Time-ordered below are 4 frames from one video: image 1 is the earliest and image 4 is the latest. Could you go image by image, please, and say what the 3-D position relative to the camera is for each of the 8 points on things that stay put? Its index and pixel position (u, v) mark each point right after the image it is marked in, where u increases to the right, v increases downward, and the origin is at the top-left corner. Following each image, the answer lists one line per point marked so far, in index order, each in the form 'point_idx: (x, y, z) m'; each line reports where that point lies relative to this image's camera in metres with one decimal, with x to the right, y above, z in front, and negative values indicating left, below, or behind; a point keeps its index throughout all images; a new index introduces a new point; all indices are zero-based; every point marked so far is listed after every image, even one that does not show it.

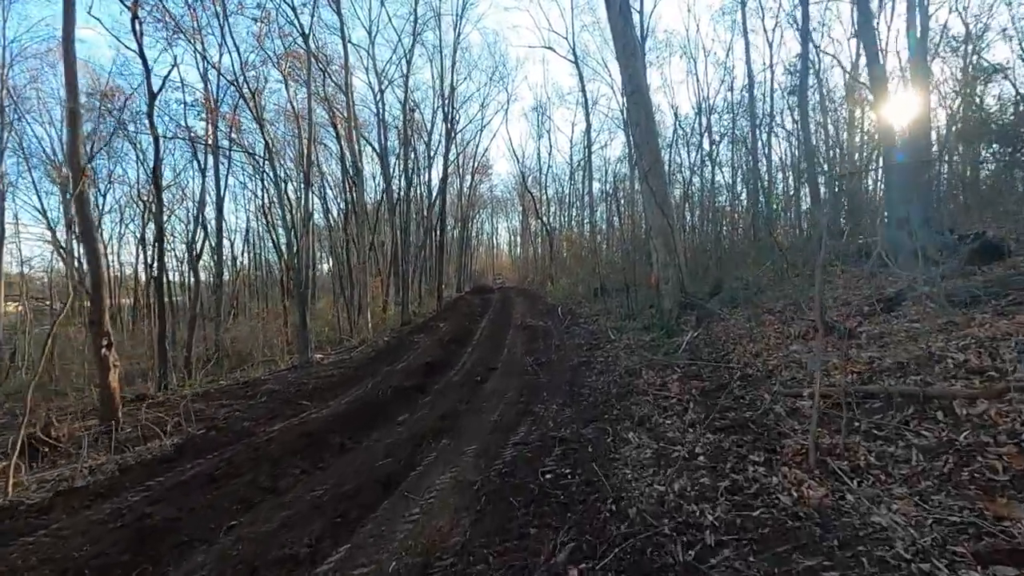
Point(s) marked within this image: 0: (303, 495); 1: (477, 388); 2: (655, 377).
0: (-1.9, -1.9, +4.8) m
1: (-0.6, -1.8, +9.6) m
2: (+1.8, -1.1, +6.6) m
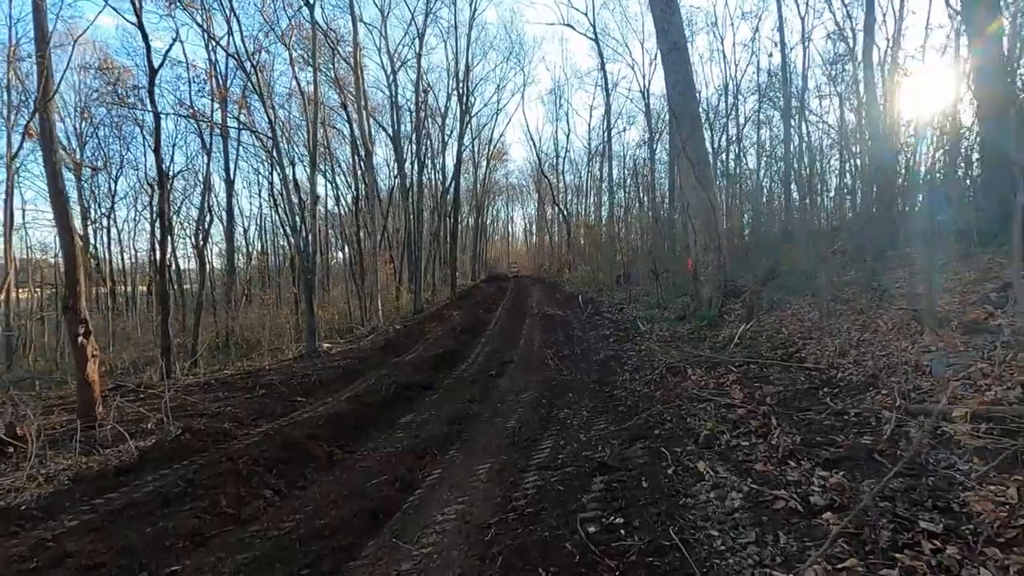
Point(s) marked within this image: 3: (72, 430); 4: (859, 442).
0: (-1.7, -1.7, +3.8) m
1: (-0.3, -1.6, +8.6) m
2: (+2.0, -0.9, +5.4) m
3: (-6.7, -2.2, +8.1) m
4: (+2.0, -0.9, +3.0) m
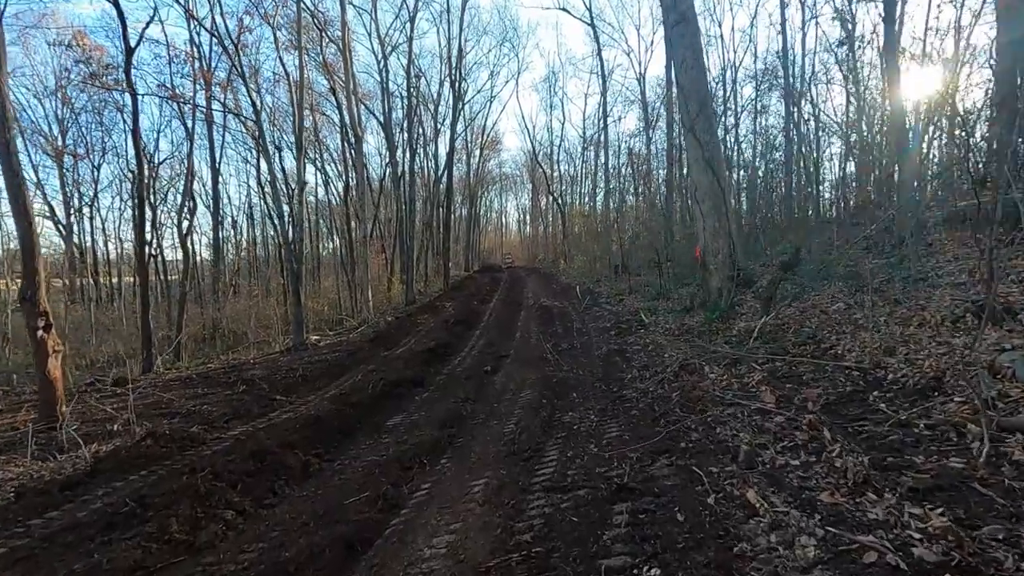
0: (-1.7, -1.6, +3.2) m
1: (-0.4, -1.4, +8.0) m
2: (+2.0, -0.8, +4.9) m
3: (-6.7, -2.0, +7.5) m
4: (+2.0, -0.8, +2.5) m
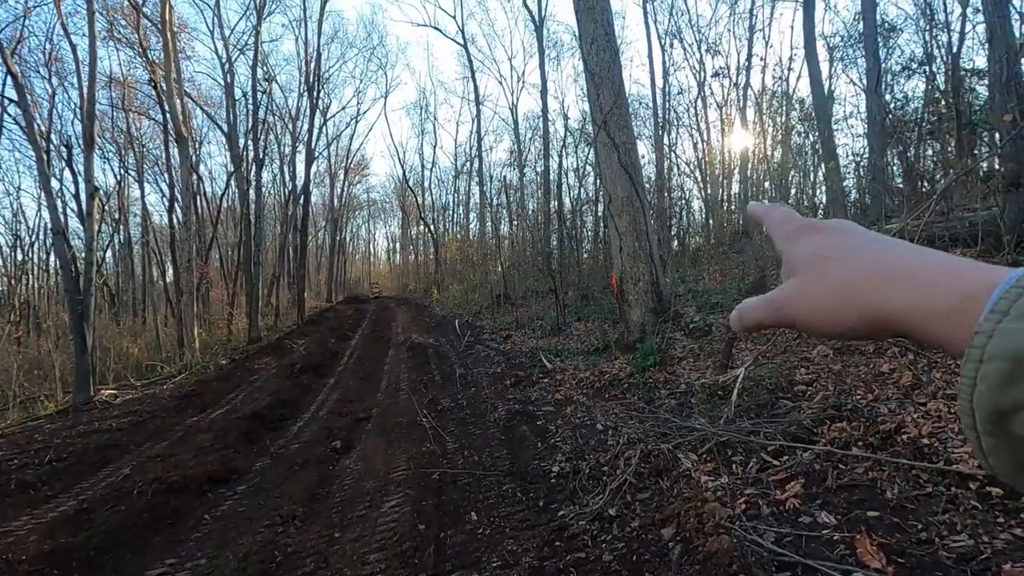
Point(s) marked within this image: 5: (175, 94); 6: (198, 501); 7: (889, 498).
0: (-1.9, -1.8, +0.3) m
1: (-1.8, -1.8, +5.3) m
2: (+1.2, -1.1, +2.9) m
3: (-7.8, -2.4, +3.2) m
4: (+1.8, -0.9, +0.5) m
5: (-11.6, +6.6, +17.9) m
6: (-2.9, -2.0, +4.9) m
7: (+1.7, -0.9, +2.4) m
